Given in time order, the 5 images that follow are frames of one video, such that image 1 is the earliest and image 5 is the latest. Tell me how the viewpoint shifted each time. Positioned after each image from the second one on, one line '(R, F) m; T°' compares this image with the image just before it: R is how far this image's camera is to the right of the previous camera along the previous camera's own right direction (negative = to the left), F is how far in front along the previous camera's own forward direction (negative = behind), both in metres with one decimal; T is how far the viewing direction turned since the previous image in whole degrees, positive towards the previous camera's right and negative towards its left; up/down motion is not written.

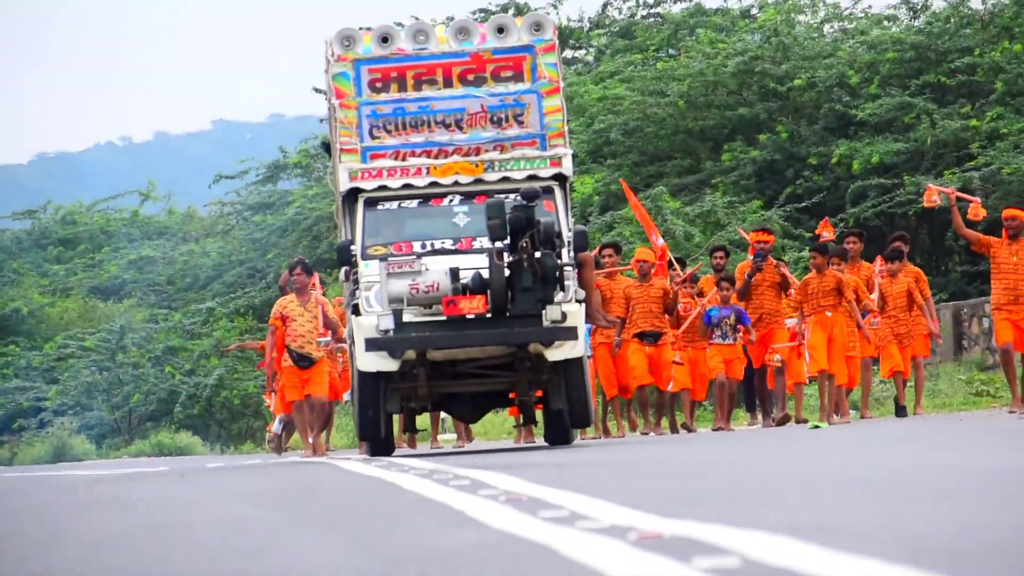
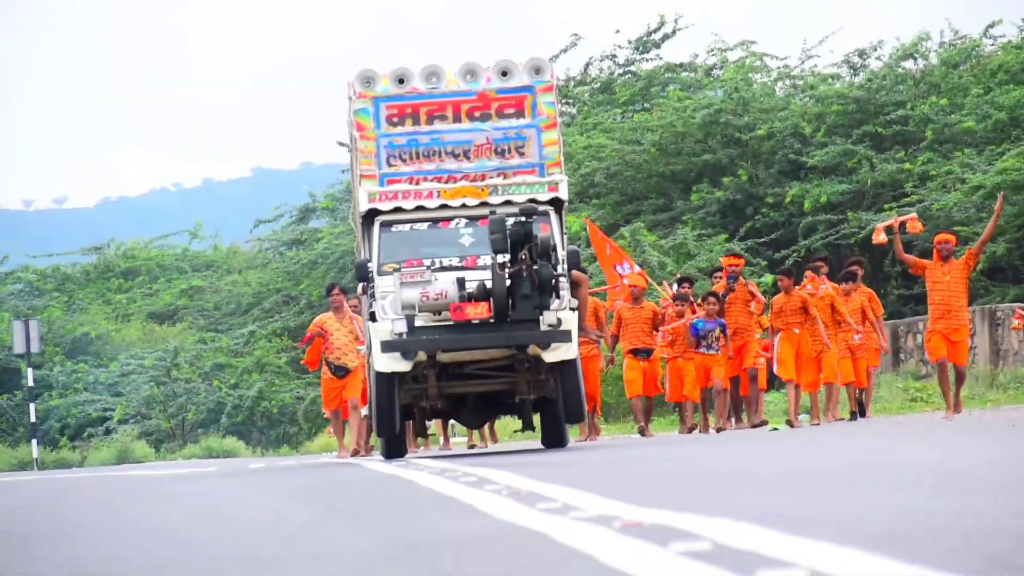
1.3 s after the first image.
(+0.1, -3.7) m; 0°
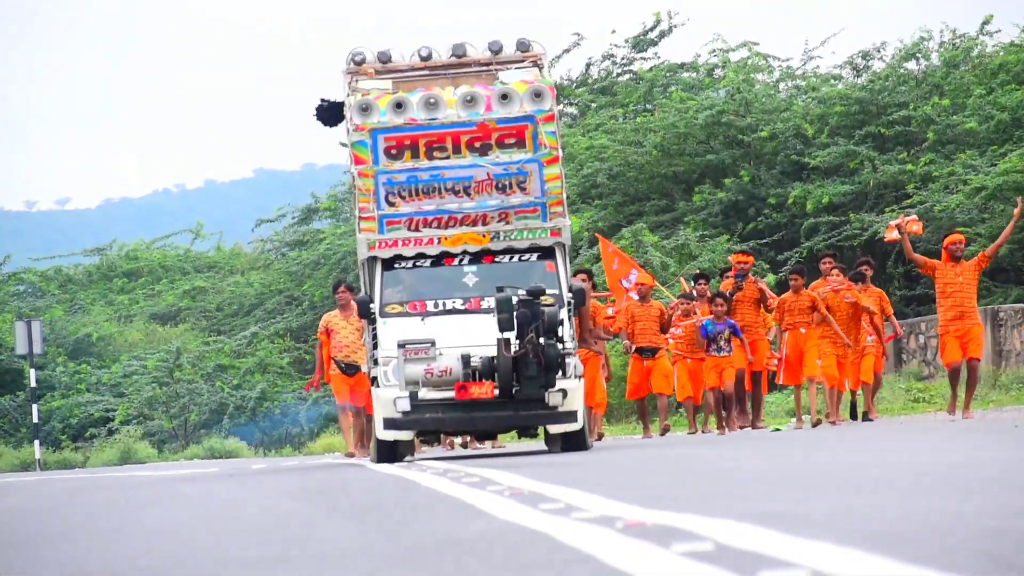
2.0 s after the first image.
(0.0, 0.0) m; 0°
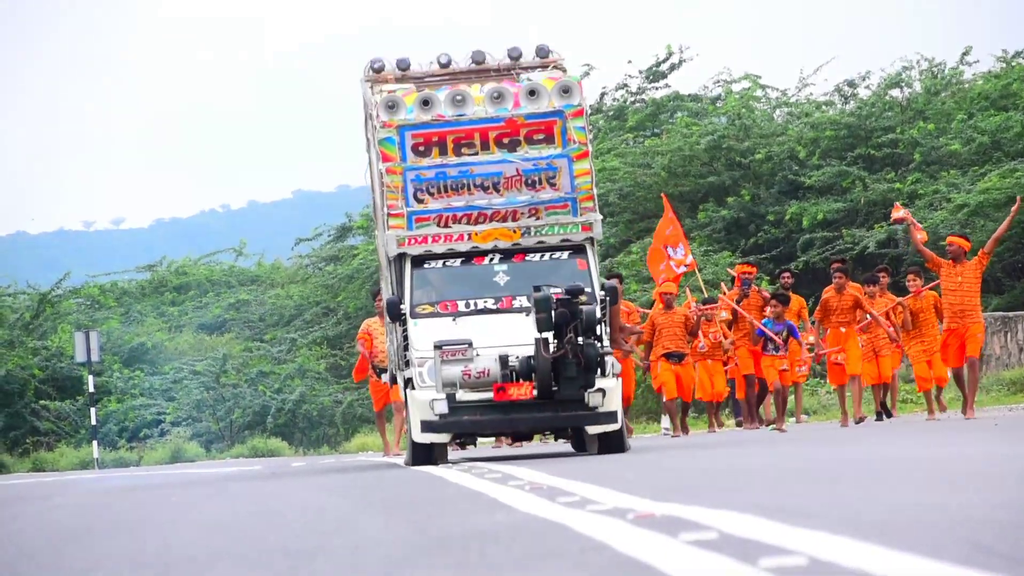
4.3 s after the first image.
(-0.1, -2.2) m; 0°
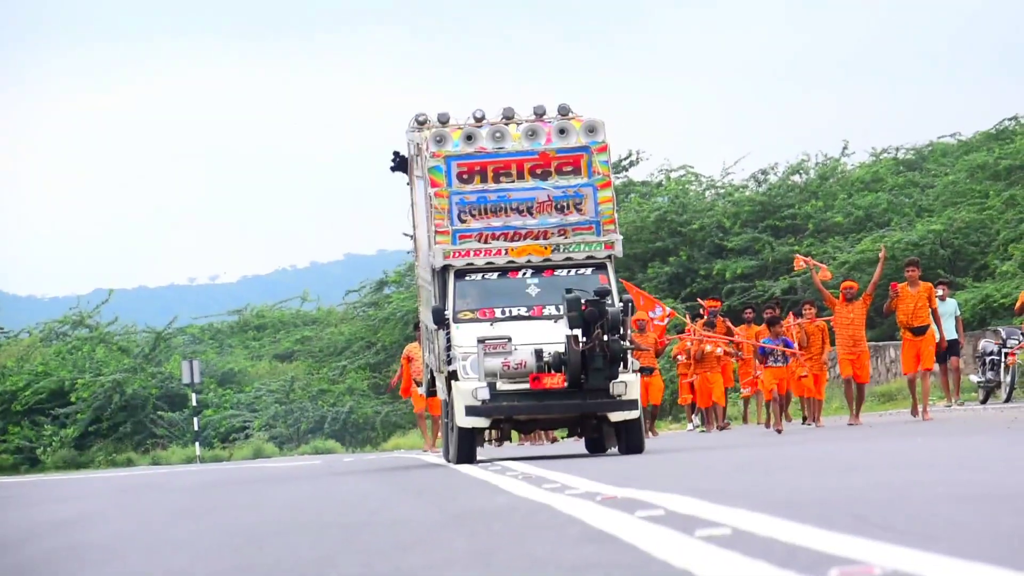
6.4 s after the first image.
(-0.2, -9.5) m; 0°
